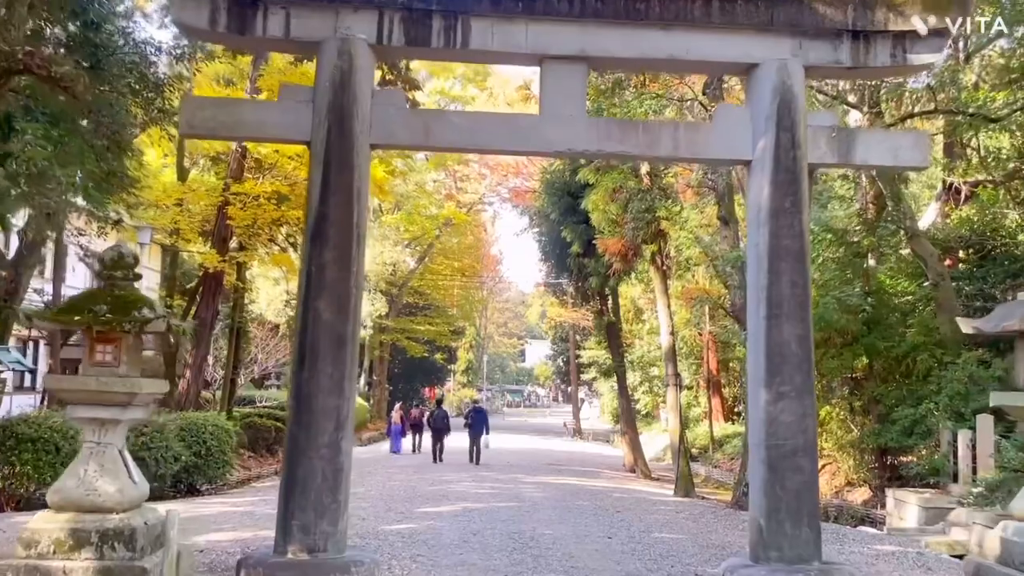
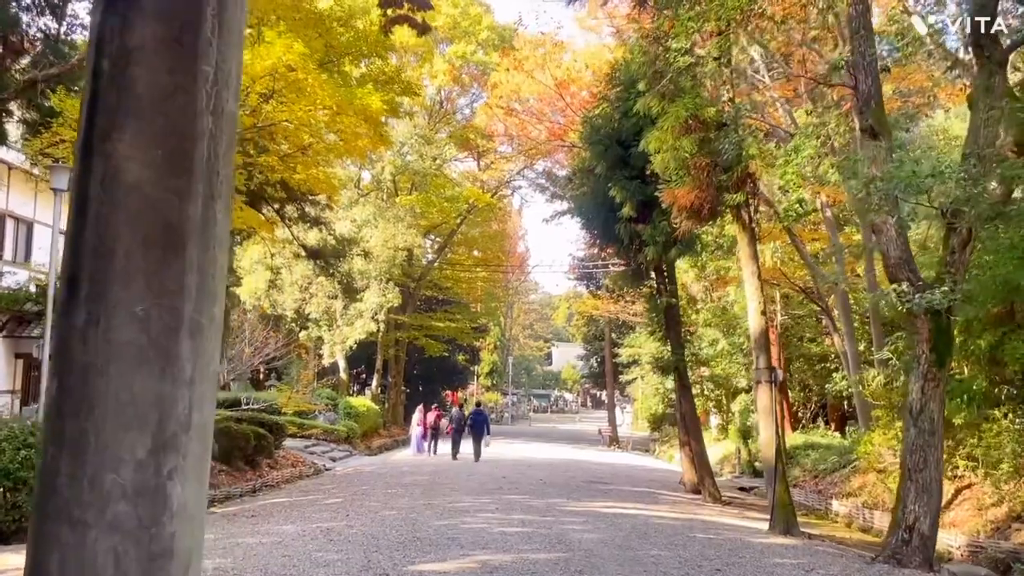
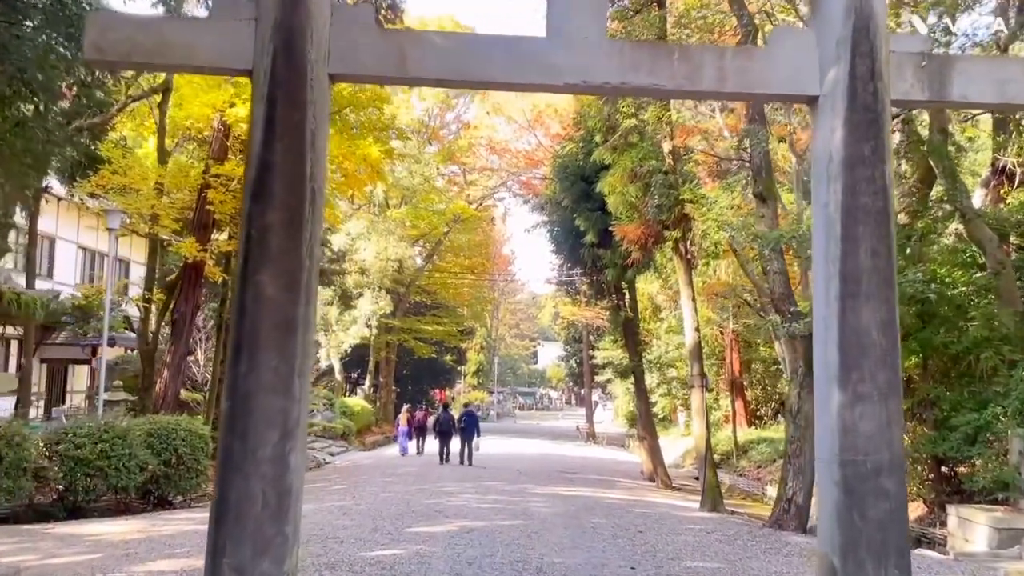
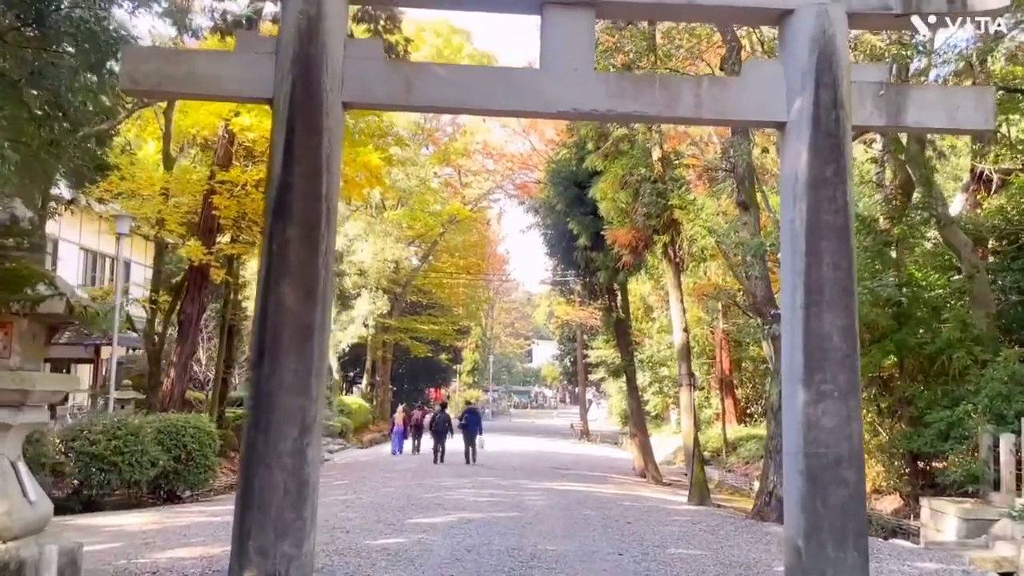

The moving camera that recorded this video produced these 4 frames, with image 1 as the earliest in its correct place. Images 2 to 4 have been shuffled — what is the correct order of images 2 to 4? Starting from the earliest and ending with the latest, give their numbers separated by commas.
4, 3, 2
